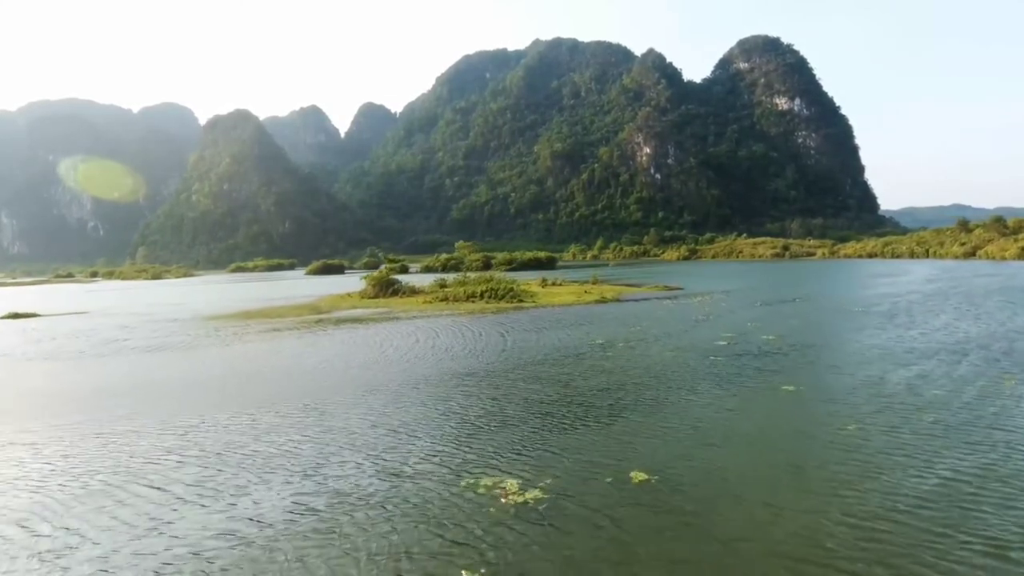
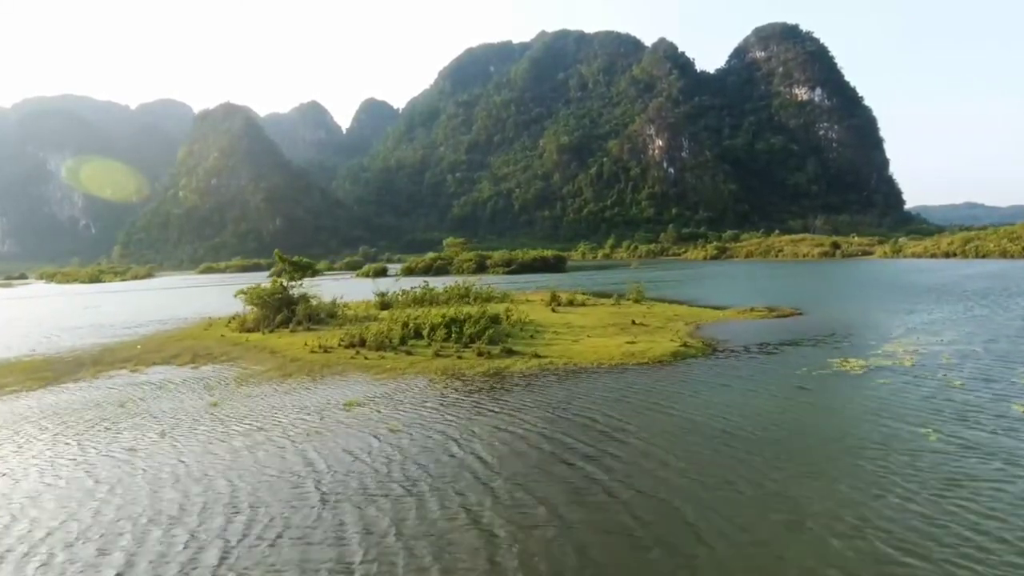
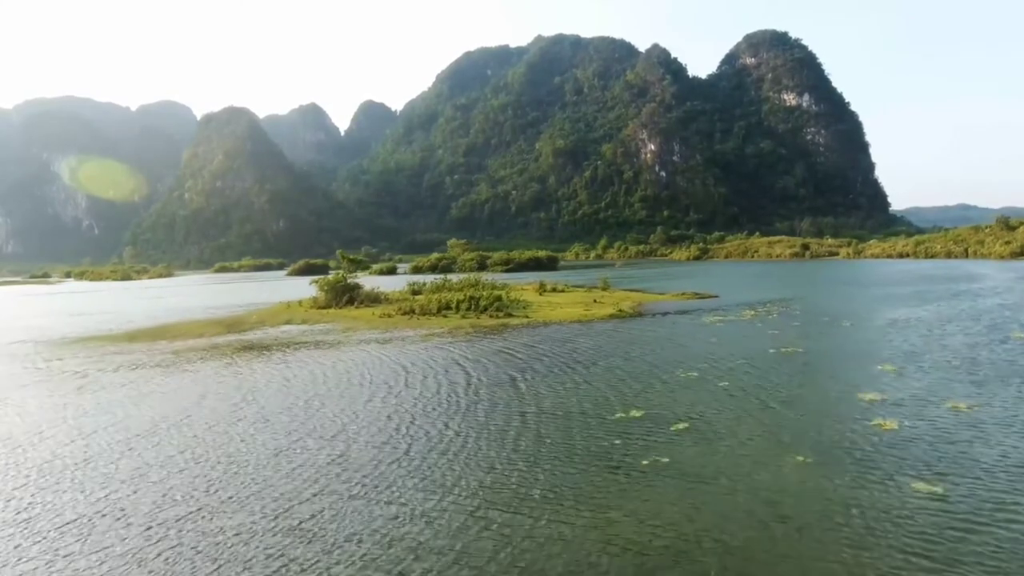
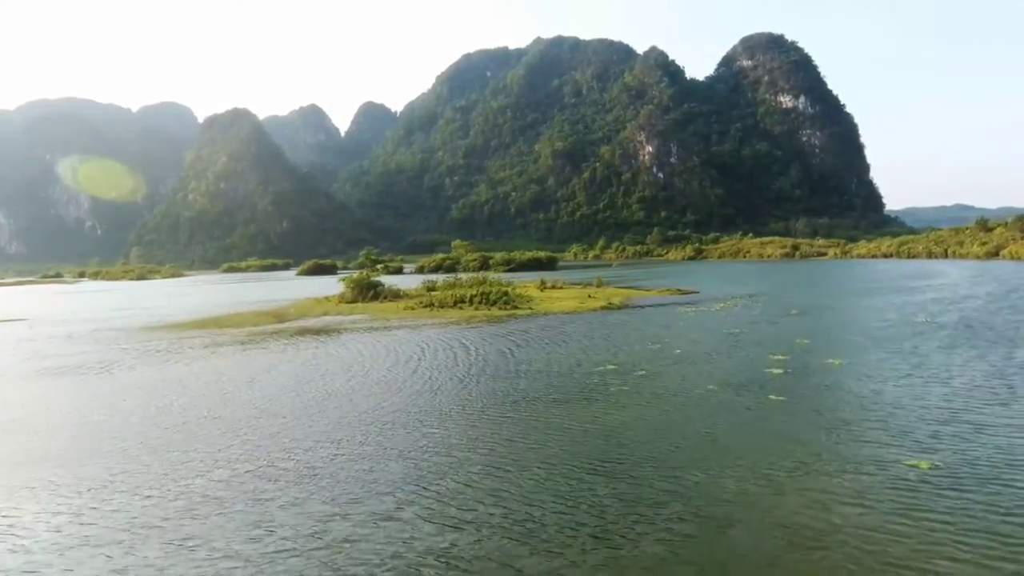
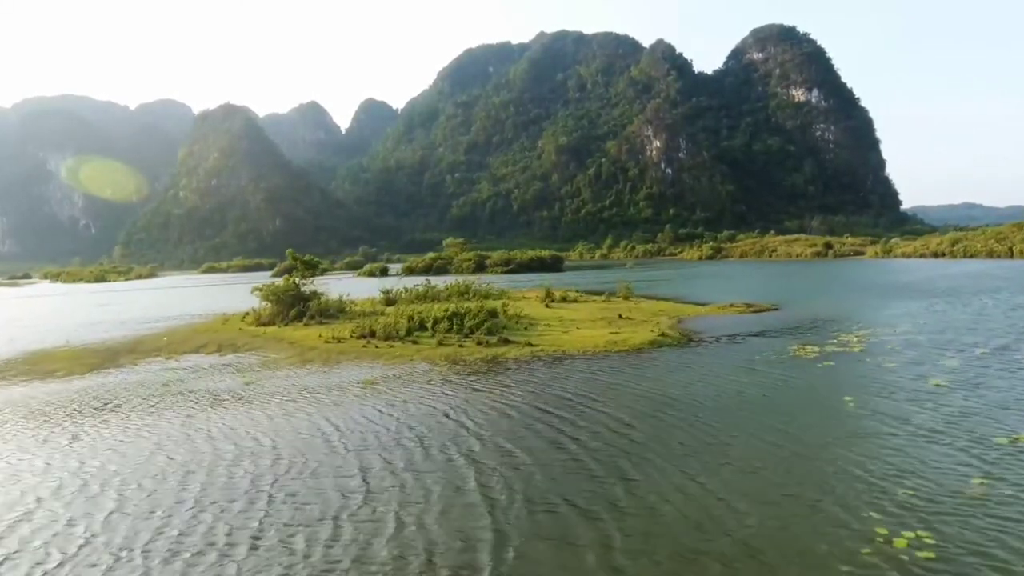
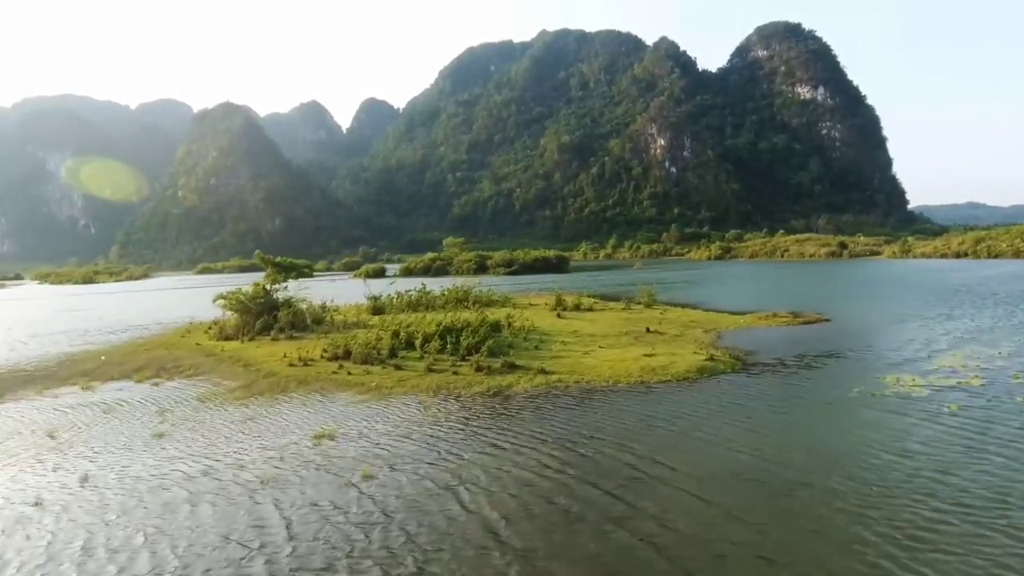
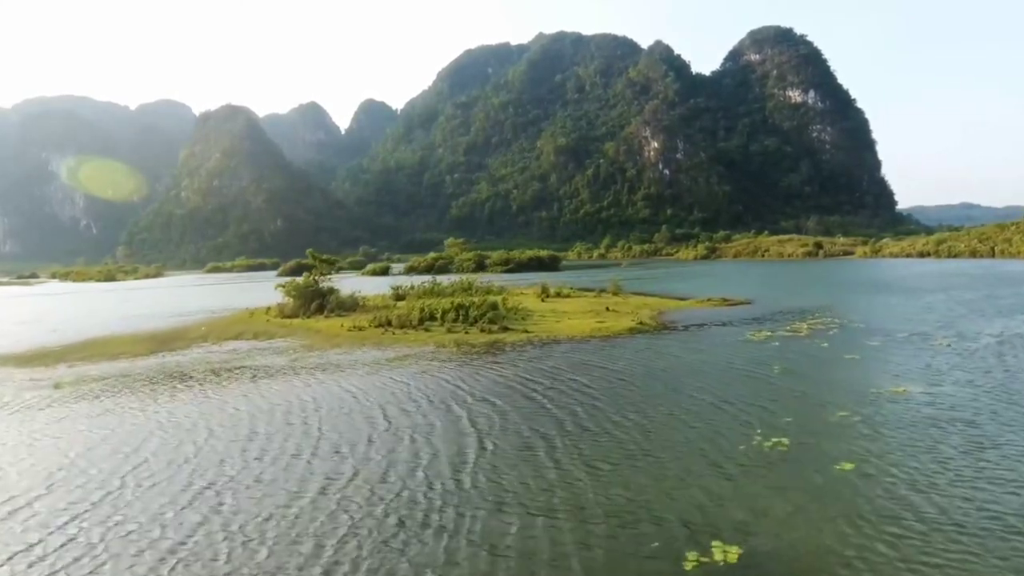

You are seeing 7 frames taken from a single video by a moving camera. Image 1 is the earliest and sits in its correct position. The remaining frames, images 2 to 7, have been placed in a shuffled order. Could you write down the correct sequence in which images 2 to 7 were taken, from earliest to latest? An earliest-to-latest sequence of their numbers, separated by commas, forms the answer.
4, 3, 7, 5, 2, 6
